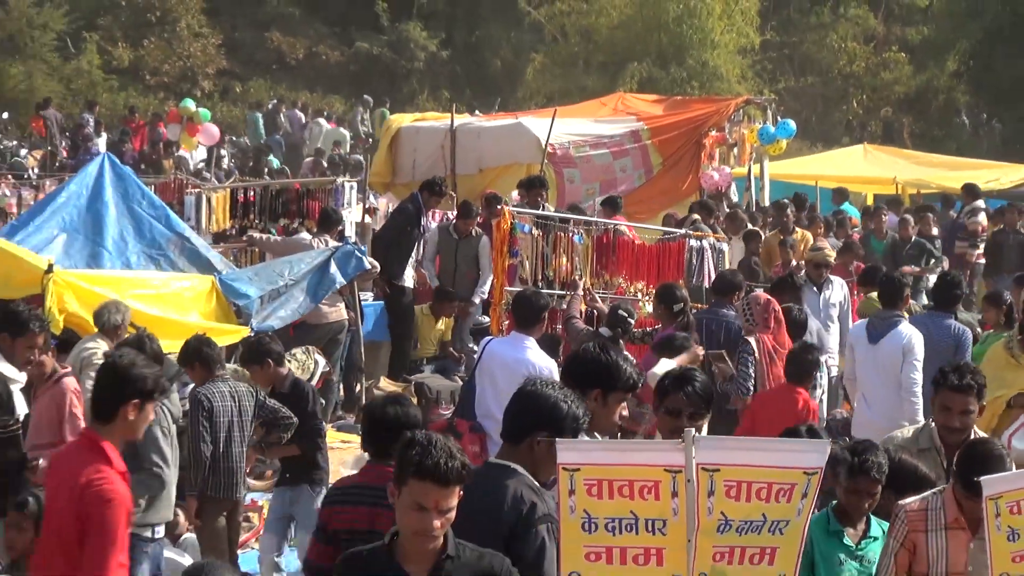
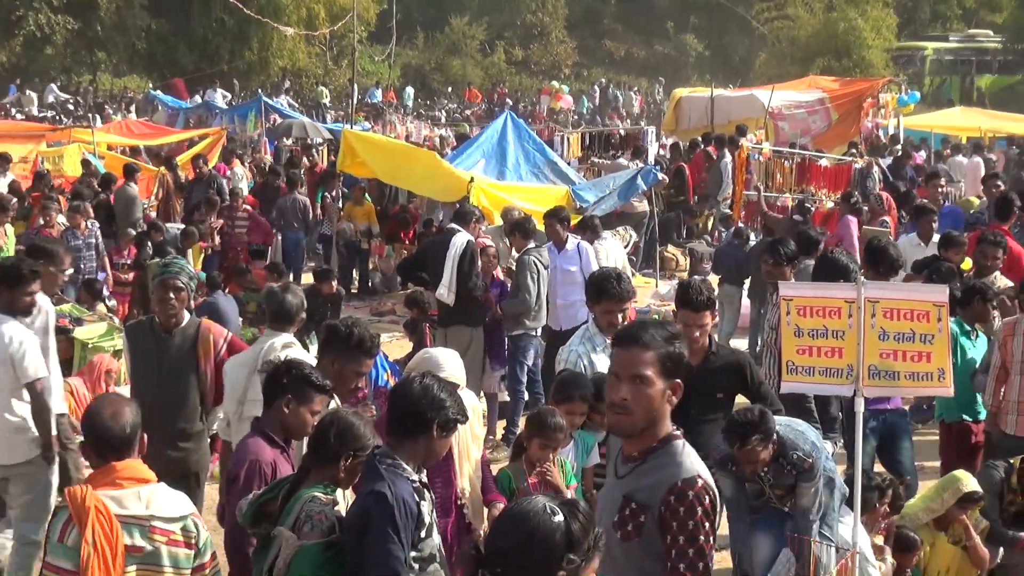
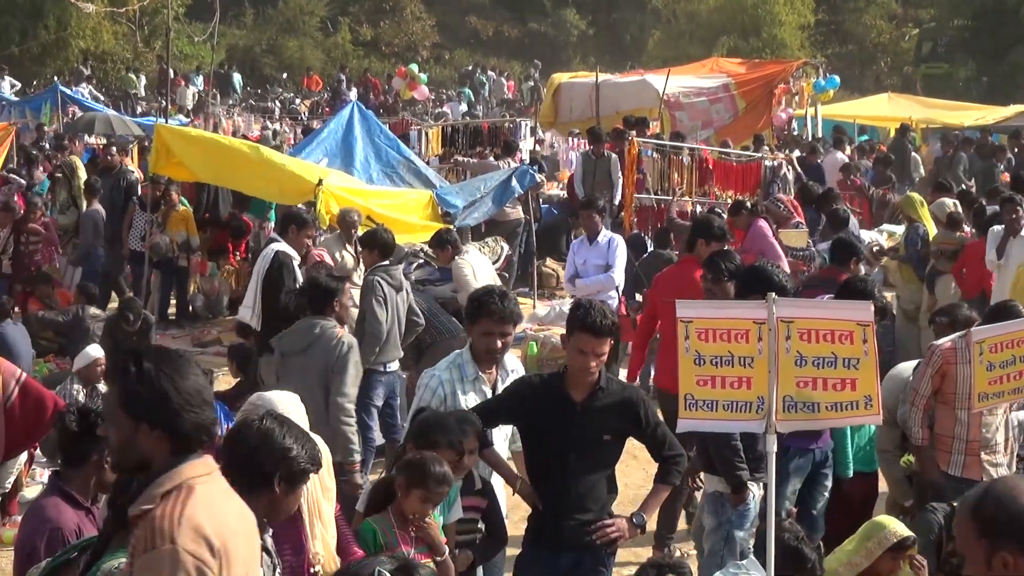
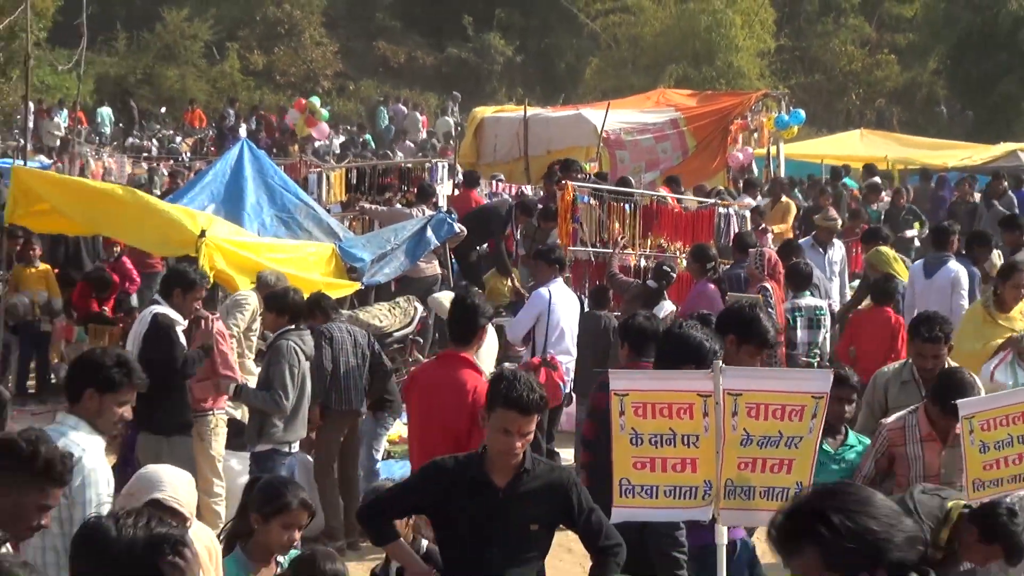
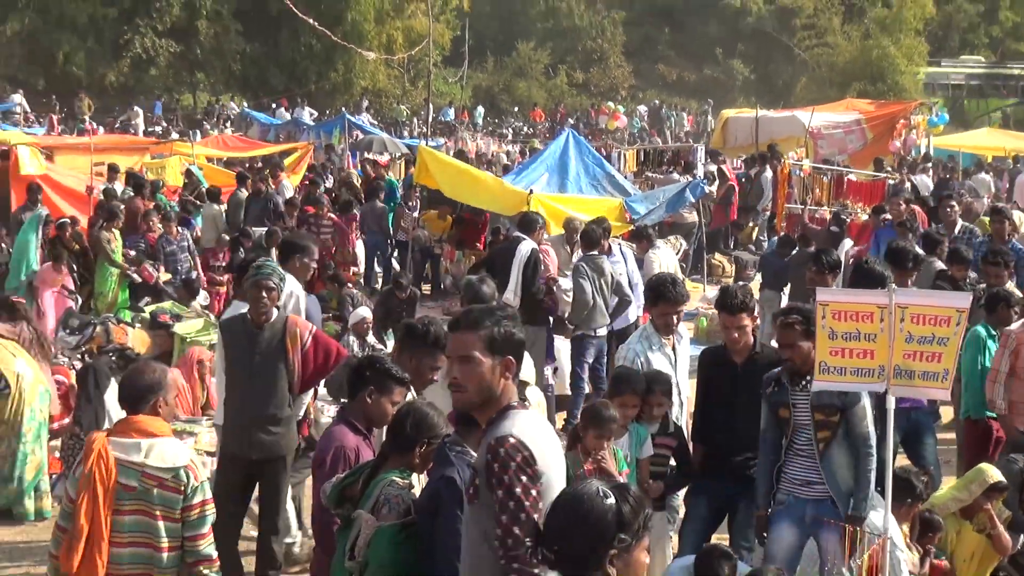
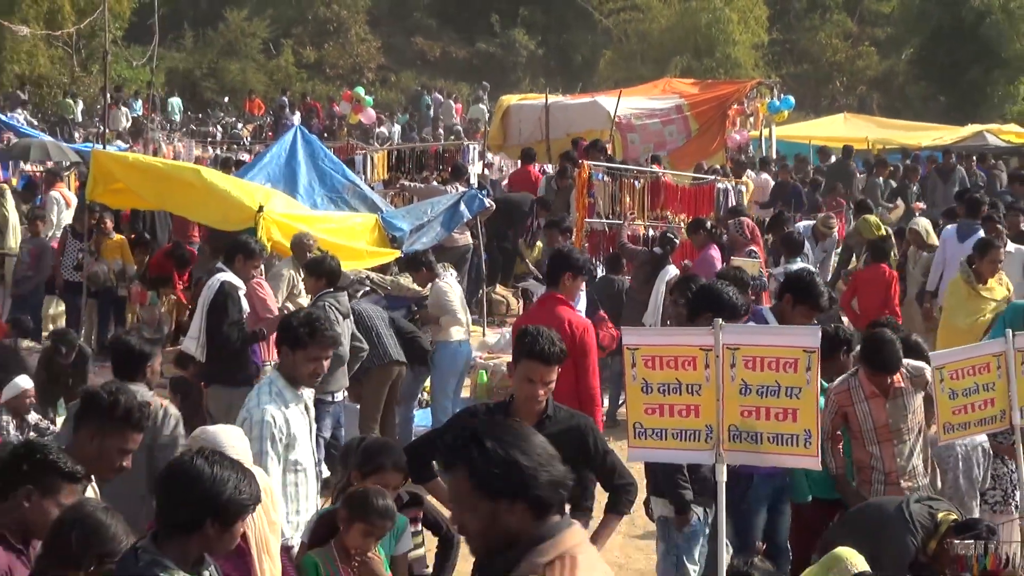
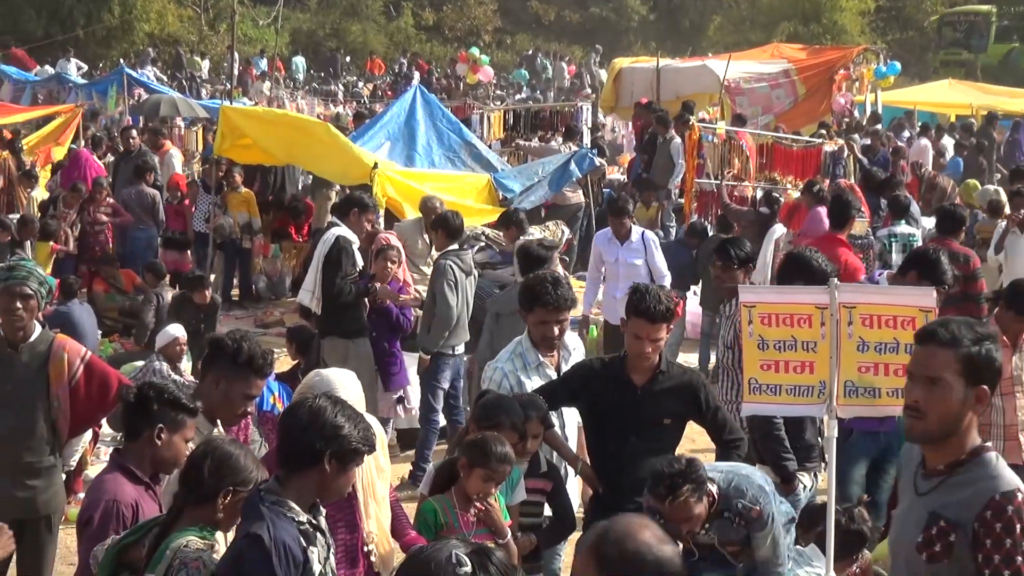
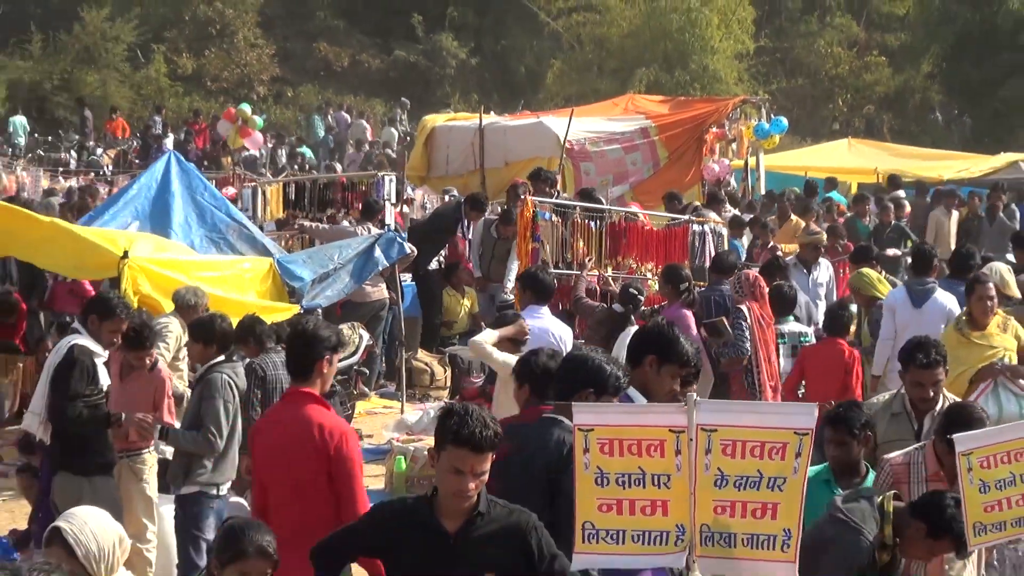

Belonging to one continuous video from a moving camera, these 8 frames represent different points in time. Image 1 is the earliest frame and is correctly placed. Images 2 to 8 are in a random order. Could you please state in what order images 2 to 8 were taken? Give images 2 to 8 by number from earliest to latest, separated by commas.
8, 4, 6, 3, 7, 2, 5
